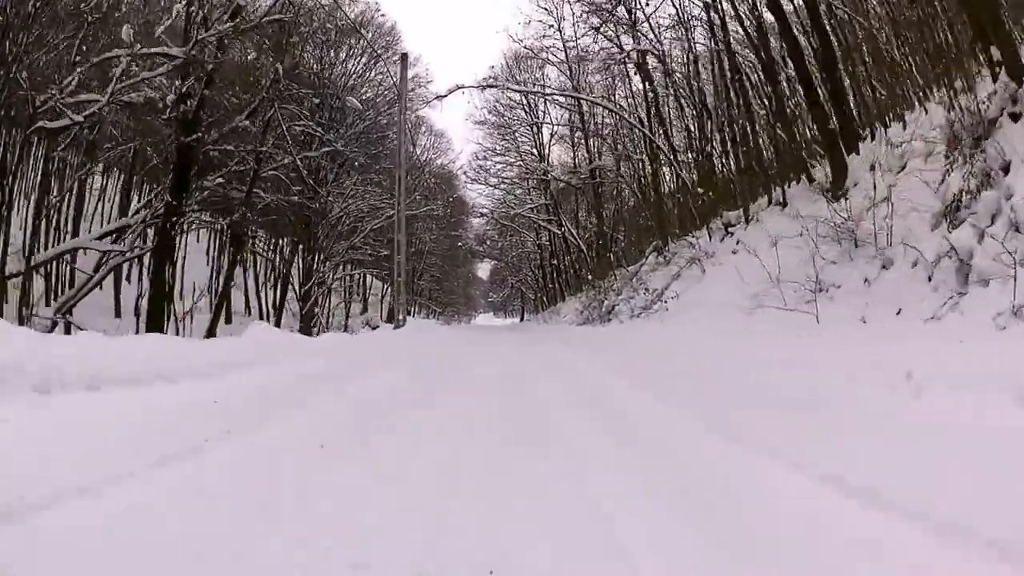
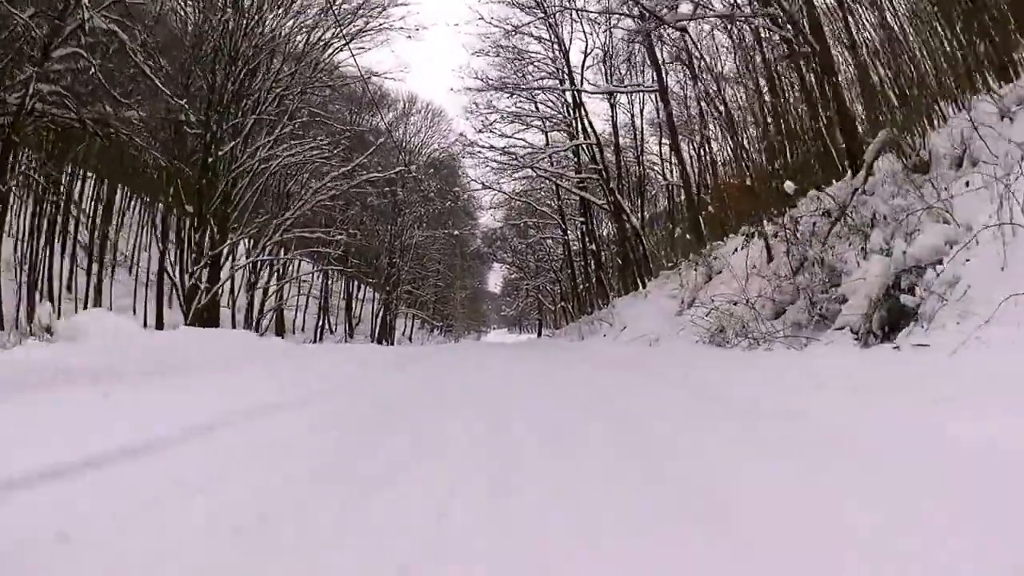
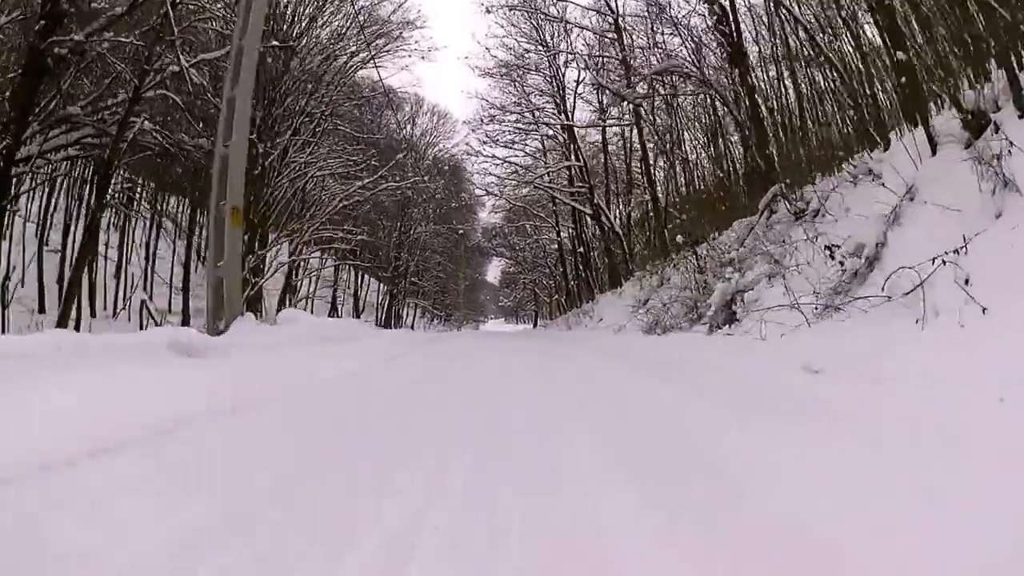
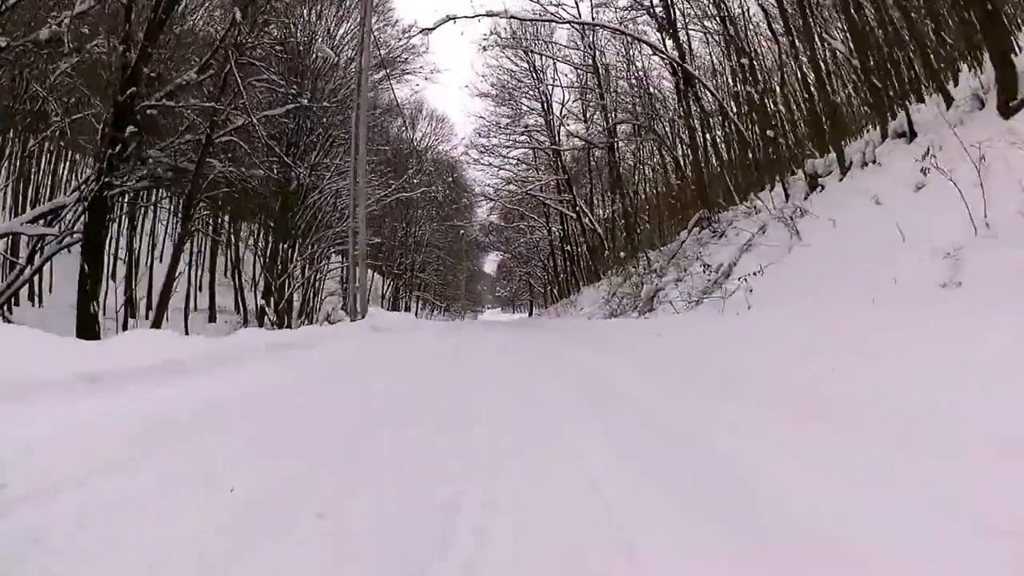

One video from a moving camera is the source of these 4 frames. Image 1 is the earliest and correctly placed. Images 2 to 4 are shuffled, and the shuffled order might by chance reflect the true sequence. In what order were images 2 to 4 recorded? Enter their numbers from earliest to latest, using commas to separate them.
4, 3, 2
